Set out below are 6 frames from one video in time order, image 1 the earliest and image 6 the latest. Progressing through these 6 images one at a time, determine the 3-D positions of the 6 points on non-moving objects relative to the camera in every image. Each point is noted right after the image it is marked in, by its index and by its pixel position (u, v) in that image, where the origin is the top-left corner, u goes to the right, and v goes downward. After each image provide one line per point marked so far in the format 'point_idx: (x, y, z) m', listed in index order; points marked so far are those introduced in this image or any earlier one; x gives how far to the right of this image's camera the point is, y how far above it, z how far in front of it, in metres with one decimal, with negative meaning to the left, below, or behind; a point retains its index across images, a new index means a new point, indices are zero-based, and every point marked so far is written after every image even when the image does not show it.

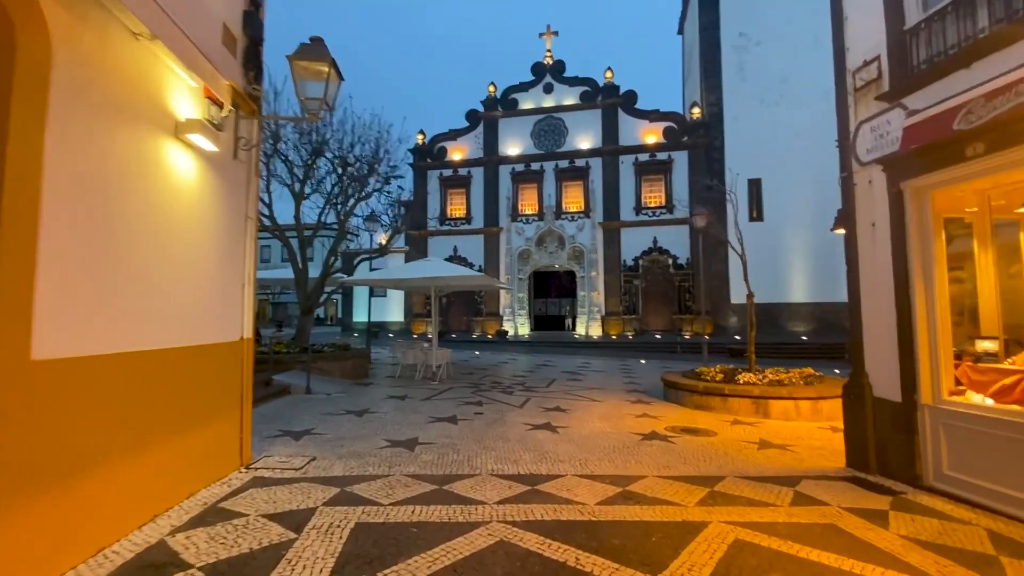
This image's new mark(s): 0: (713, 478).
0: (+2.1, -2.0, +5.0) m
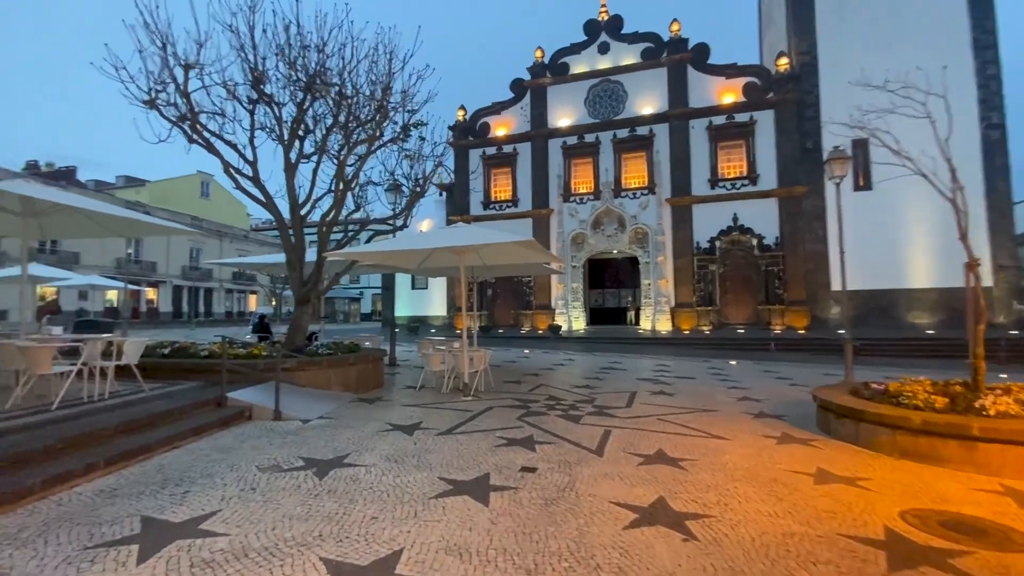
0: (+2.5, -1.6, +1.3) m
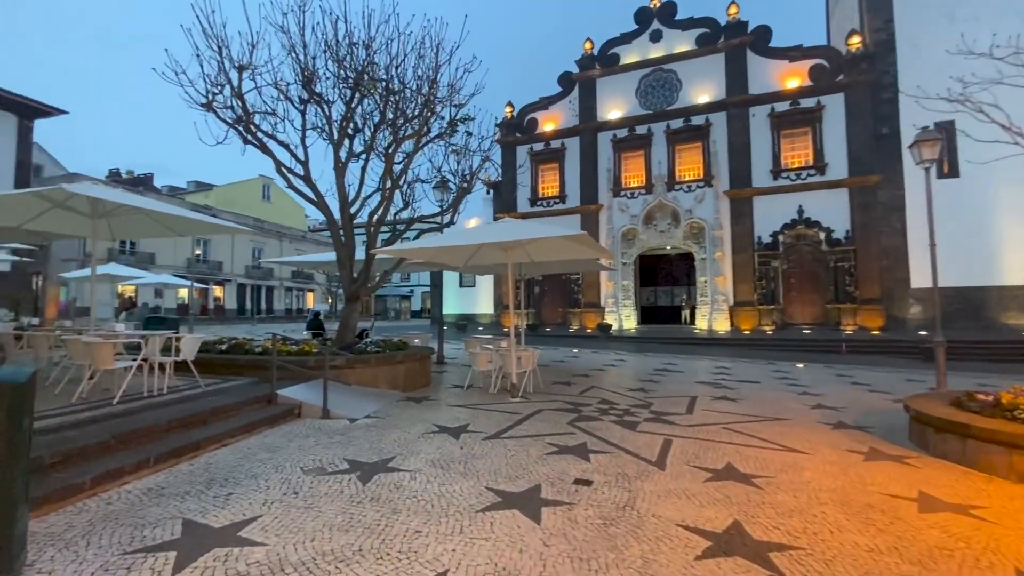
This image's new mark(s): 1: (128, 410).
0: (+2.6, -1.6, +0.7) m
1: (-4.2, -1.3, +5.3) m
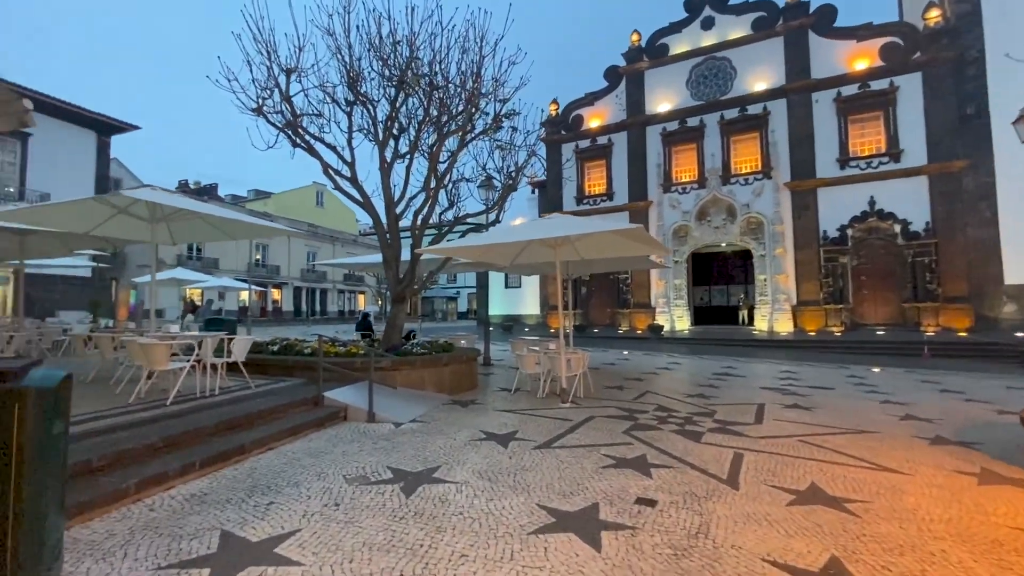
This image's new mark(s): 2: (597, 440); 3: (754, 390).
0: (+2.7, -1.6, +0.1) m
1: (-3.7, -1.4, +5.3) m
2: (+1.0, -1.7, +5.5) m
3: (+4.8, -2.0, +9.5) m
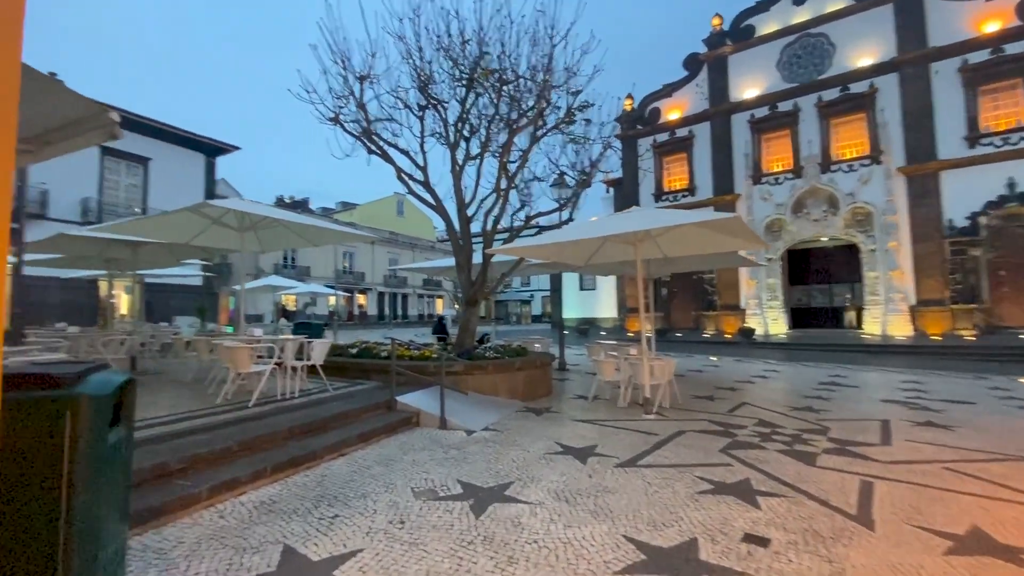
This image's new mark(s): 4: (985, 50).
0: (+2.7, -1.5, -0.7) m
1: (-2.8, -1.4, +5.4) m
2: (+1.8, -1.7, +4.8) m
3: (+6.2, -2.0, +8.2) m
4: (+17.6, +8.9, +17.9) m
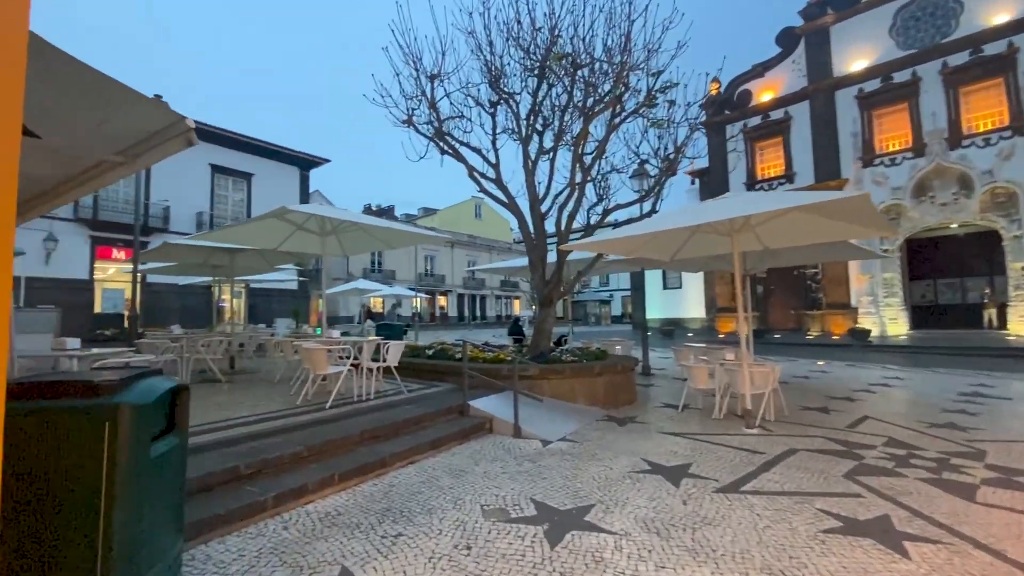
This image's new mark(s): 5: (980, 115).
0: (+2.5, -1.4, -1.6) m
1: (-2.0, -1.4, +5.4) m
2: (+2.5, -1.7, +4.0) m
3: (+7.3, -1.8, +6.7) m
4: (+20.1, +9.2, +14.4) m
5: (+17.0, +6.3, +17.5) m
